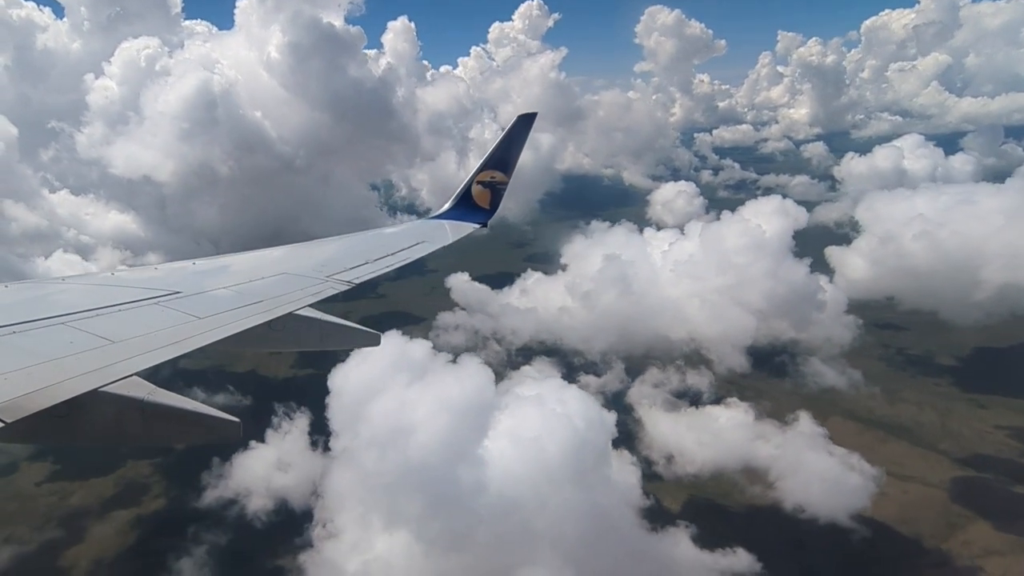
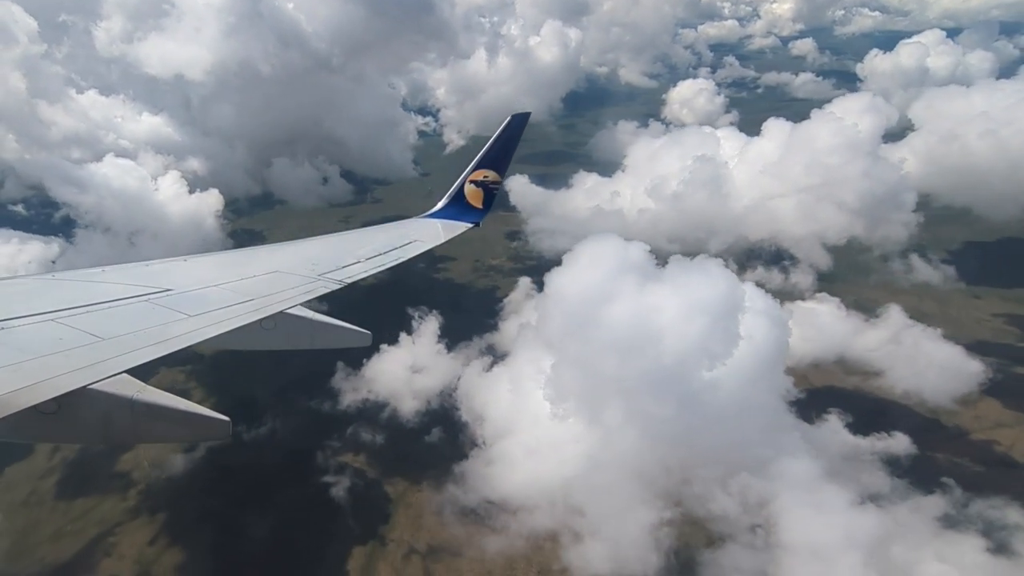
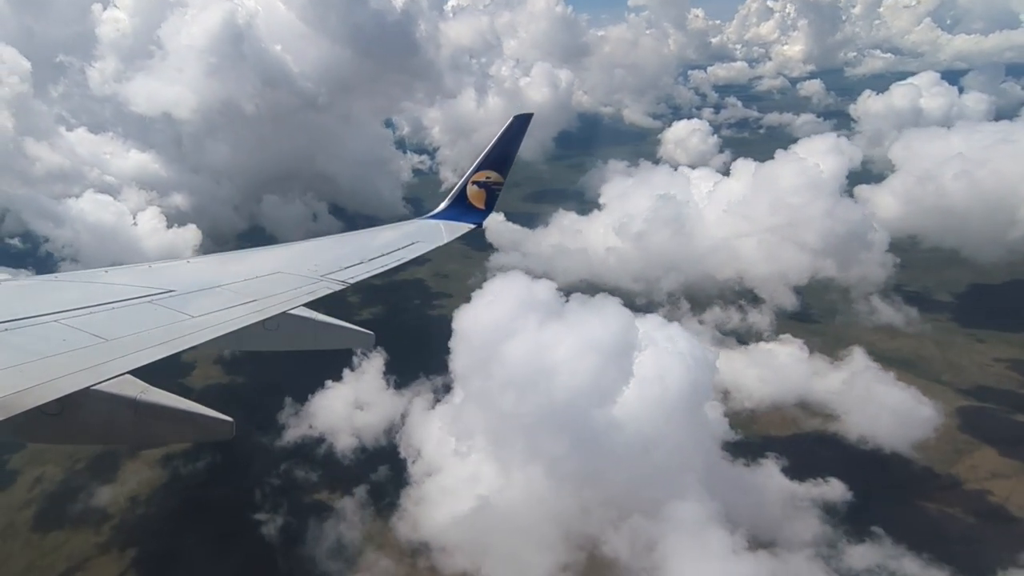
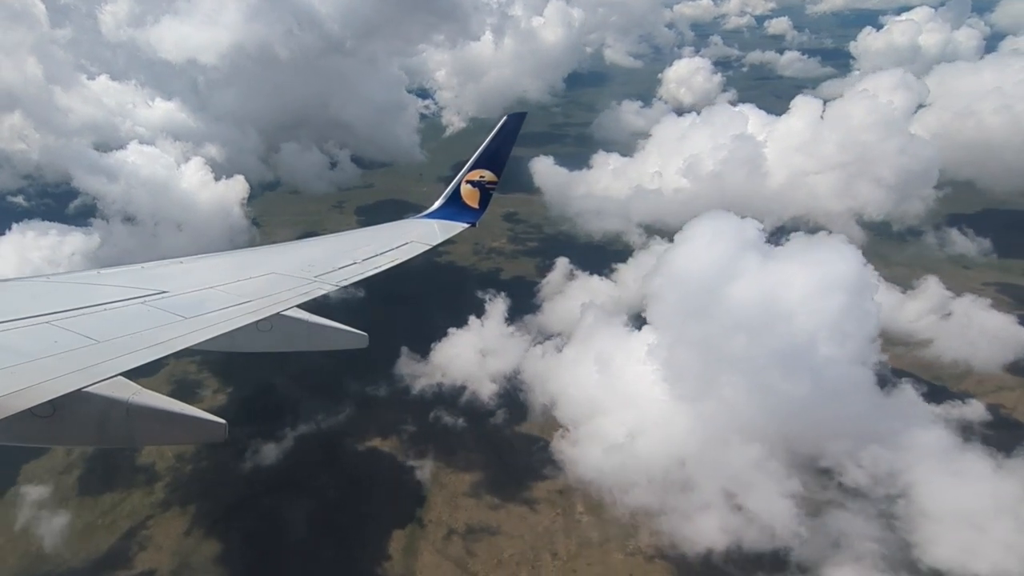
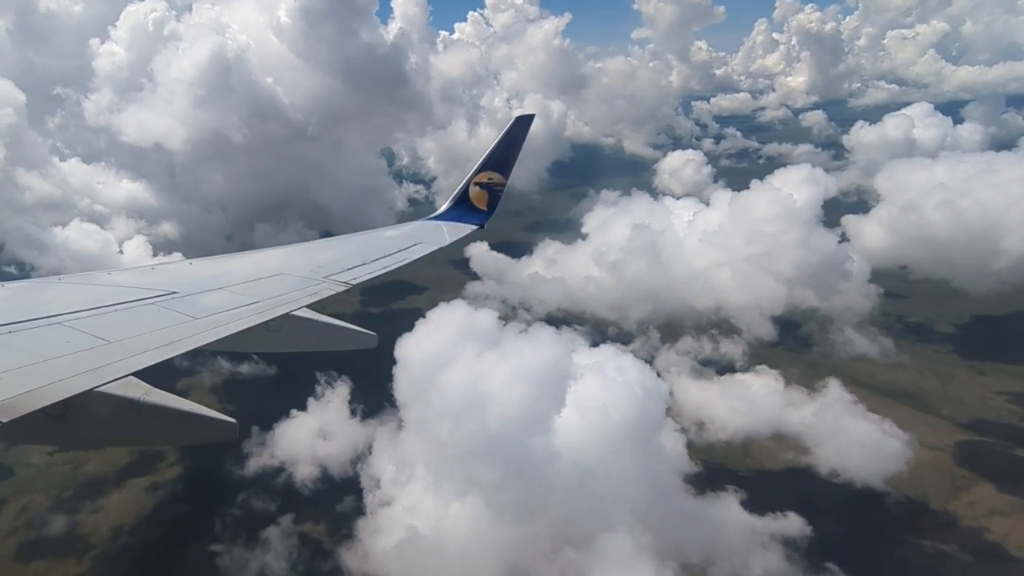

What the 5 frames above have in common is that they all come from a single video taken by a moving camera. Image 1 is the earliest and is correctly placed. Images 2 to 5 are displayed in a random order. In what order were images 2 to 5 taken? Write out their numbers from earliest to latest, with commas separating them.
5, 3, 2, 4
